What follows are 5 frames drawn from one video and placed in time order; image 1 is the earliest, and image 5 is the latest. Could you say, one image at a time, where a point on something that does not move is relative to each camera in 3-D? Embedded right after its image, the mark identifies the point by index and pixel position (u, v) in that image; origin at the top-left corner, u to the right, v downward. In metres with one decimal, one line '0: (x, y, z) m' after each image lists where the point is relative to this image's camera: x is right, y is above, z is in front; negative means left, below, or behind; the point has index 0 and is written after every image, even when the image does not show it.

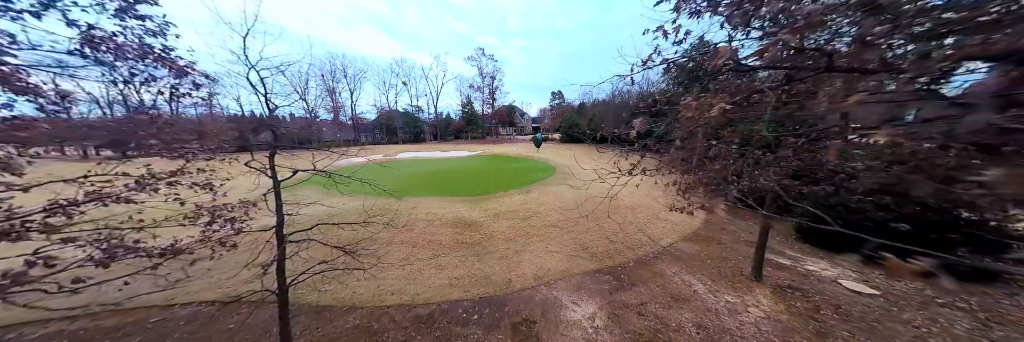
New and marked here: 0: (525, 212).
0: (+0.5, -1.5, +7.8) m
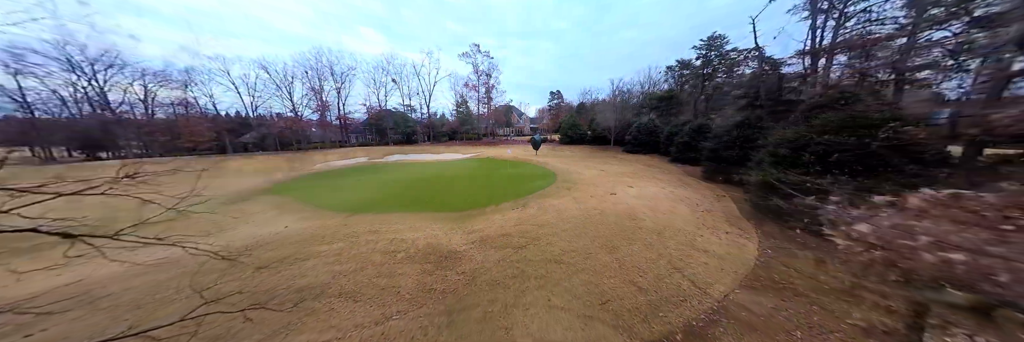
0: (+0.2, -1.9, +6.0) m
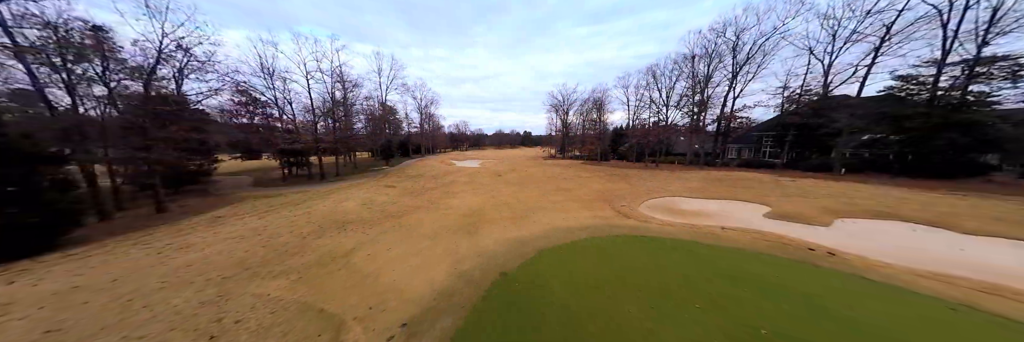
0: (+0.1, -2.1, +4.5) m
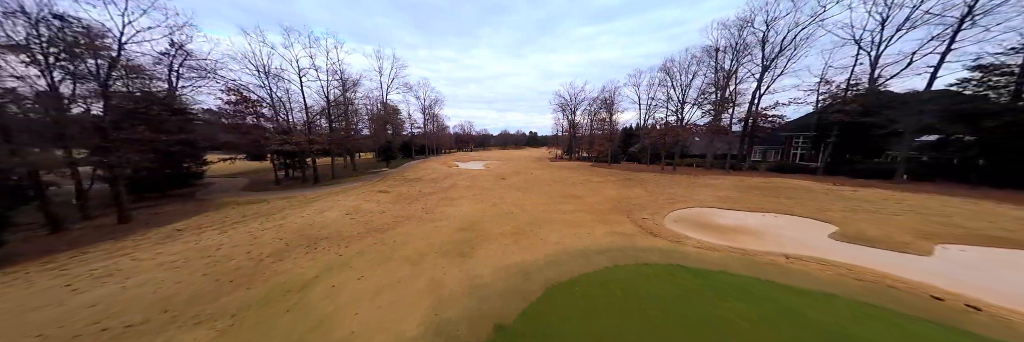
0: (+0.1, -2.4, +3.3) m
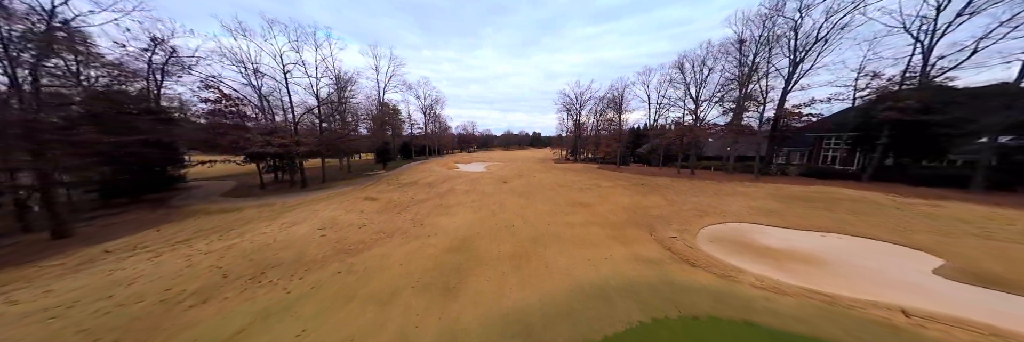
0: (+0.1, -2.6, +2.0) m
